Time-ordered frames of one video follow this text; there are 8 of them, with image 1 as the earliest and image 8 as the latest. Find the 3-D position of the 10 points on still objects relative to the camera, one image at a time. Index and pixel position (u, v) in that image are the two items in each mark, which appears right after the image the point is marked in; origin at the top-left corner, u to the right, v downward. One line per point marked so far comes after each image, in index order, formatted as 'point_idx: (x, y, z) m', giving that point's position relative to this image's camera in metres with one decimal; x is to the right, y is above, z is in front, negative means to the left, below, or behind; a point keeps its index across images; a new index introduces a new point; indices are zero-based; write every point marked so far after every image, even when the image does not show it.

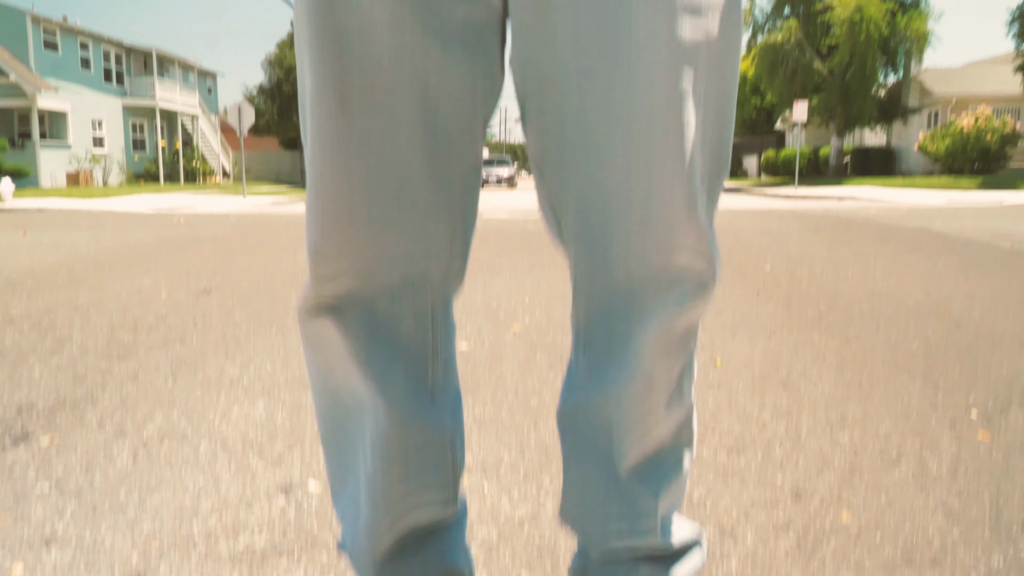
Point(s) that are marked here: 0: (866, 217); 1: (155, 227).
0: (+4.7, +0.9, +9.1) m
1: (-4.7, +0.8, +9.1) m
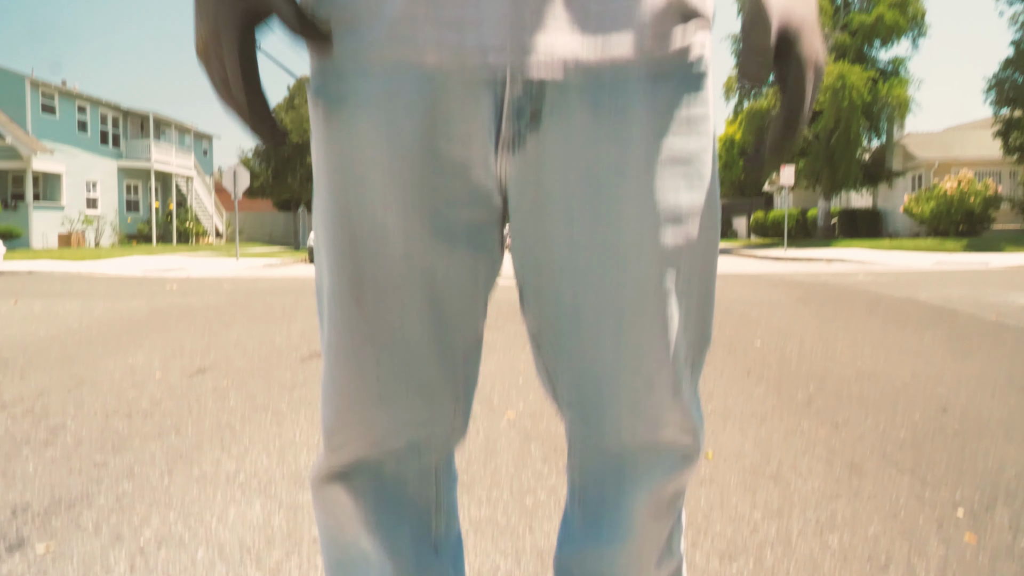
0: (+4.6, +0.1, +9.2) m
1: (-4.8, -0.1, +9.2) m
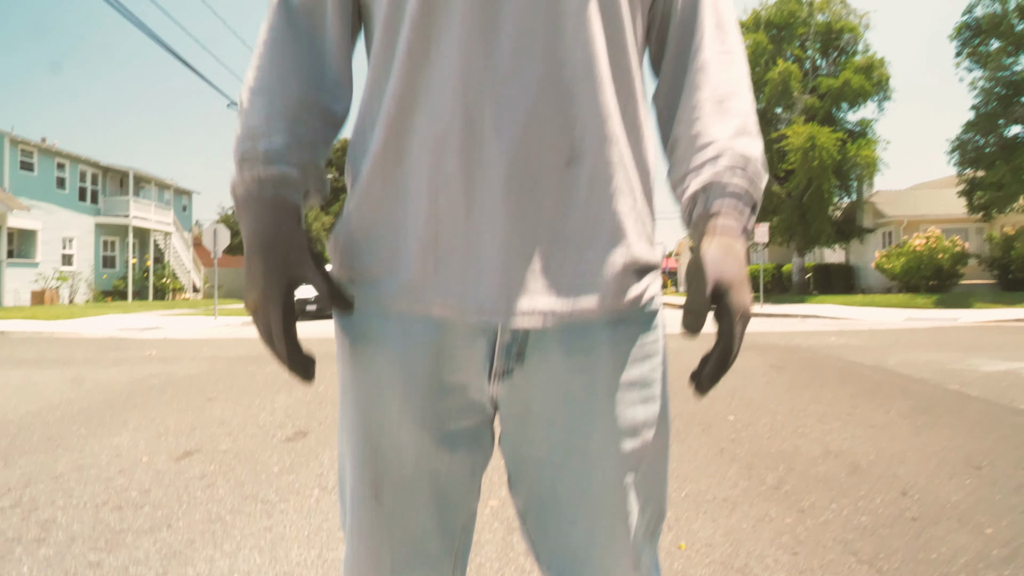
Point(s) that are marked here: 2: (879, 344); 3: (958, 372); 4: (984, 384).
0: (+4.3, -0.8, +9.5) m
1: (-5.0, -1.0, +9.1) m
2: (+5.4, -0.8, +10.2) m
3: (+4.4, -0.8, +7.0) m
4: (+4.2, -0.9, +6.2) m
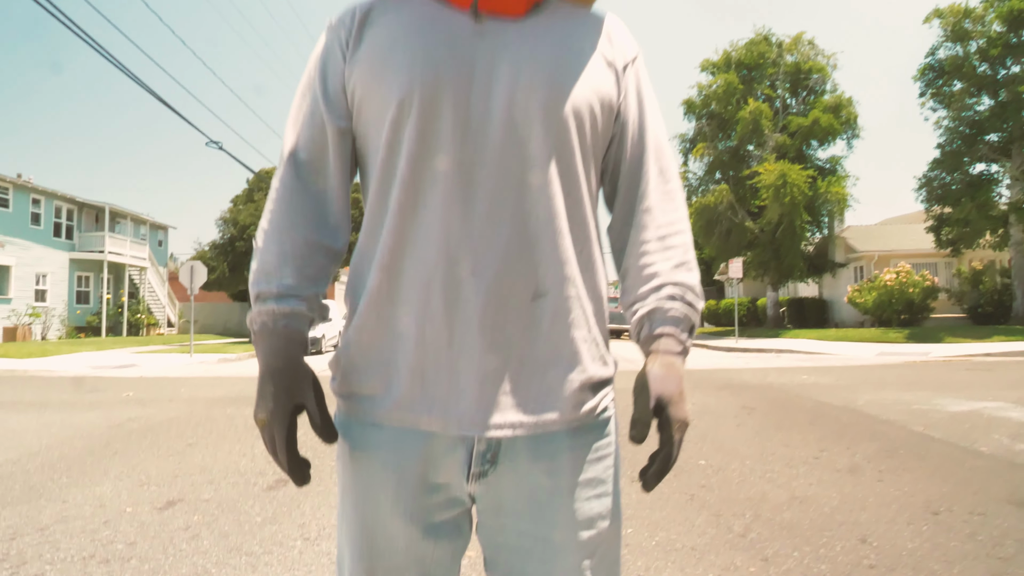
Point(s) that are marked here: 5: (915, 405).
0: (+4.0, -1.4, +9.8) m
1: (-5.3, -1.5, +9.1) m
2: (+5.0, -1.4, +10.4) m
3: (+4.2, -1.3, +7.2) m
4: (+4.0, -1.3, +6.4) m
5: (+4.4, -1.3, +7.7) m
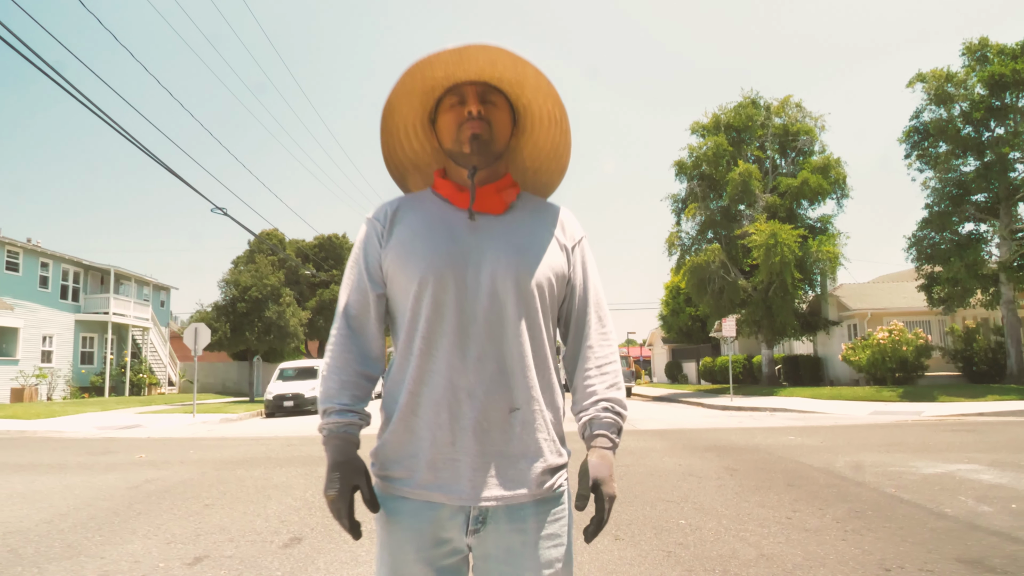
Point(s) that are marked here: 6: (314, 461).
0: (+4.0, -2.3, +10.1) m
1: (-5.4, -2.4, +9.5) m
2: (+5.0, -2.4, +10.8) m
3: (+4.2, -2.0, +7.6) m
4: (+4.0, -1.9, +6.8) m
5: (+4.4, -2.1, +8.1) m
6: (-2.7, -2.4, +9.5) m
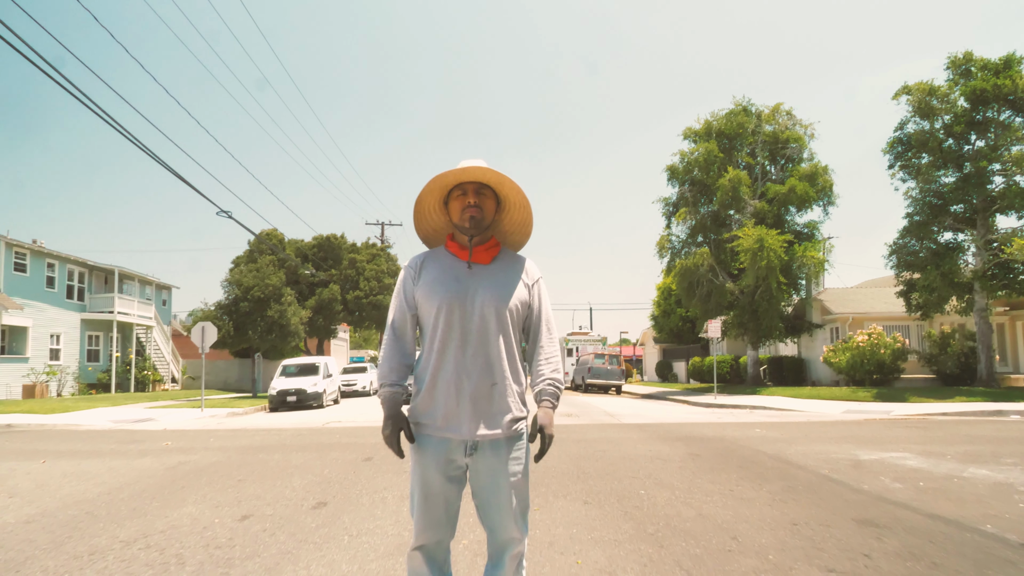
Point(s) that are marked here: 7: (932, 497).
0: (+3.8, -2.4, +11.3) m
1: (-5.5, -2.5, +10.5) m
2: (+4.8, -2.5, +12.0) m
3: (+4.1, -2.1, +8.7) m
4: (+3.9, -2.1, +8.0) m
5: (+4.3, -2.2, +9.2) m
6: (-2.8, -2.4, +10.6) m
7: (+3.9, -1.9, +6.5) m
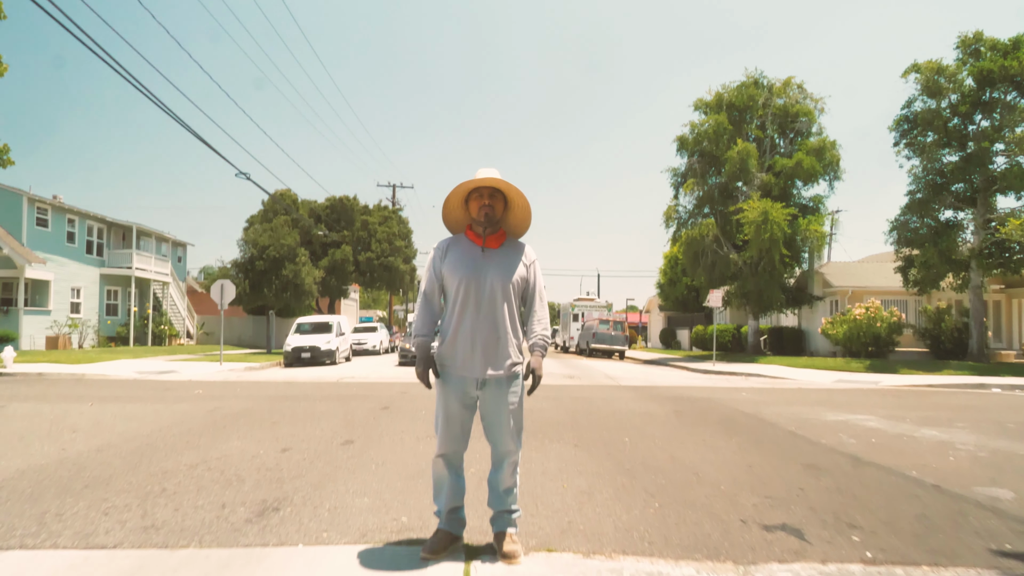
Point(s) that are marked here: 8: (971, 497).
0: (+3.9, -2.0, +12.2) m
1: (-5.5, -1.8, +11.6) m
2: (+4.9, -2.1, +12.9) m
3: (+4.1, -1.8, +9.7) m
4: (+3.9, -1.8, +8.9) m
5: (+4.3, -1.9, +10.1) m
6: (-2.8, -1.8, +11.6) m
7: (+3.9, -1.7, +7.4) m
8: (+3.5, -1.6, +5.3) m
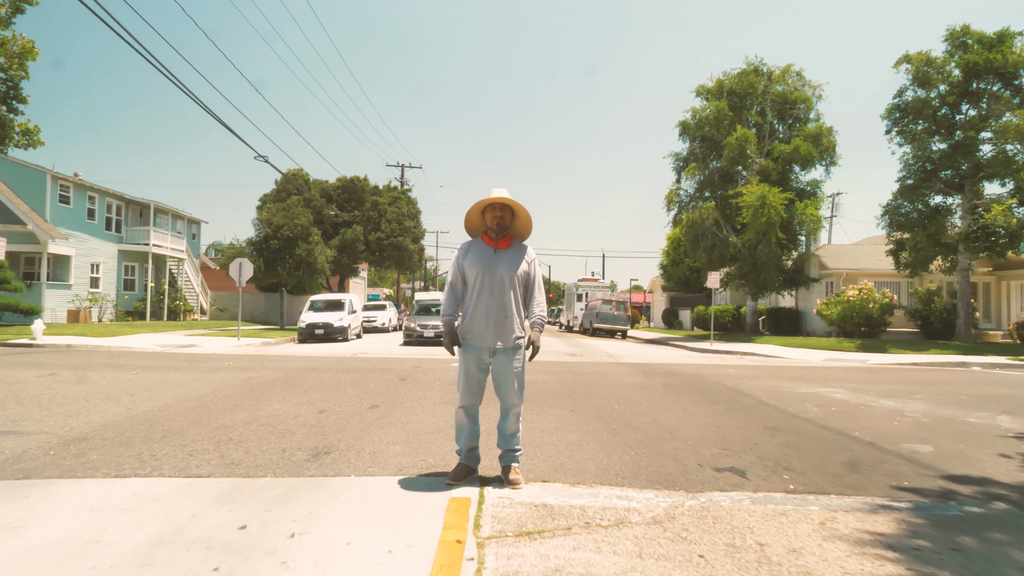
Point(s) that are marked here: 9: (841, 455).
0: (+4.0, -1.7, +13.3) m
1: (-5.4, -1.5, +12.7) m
2: (+5.0, -1.8, +14.0) m
3: (+4.1, -1.6, +10.8) m
4: (+3.9, -1.6, +10.0) m
5: (+4.4, -1.6, +11.2) m
6: (-2.7, -1.5, +12.7) m
7: (+3.9, -1.6, +8.5) m
8: (+3.5, -1.5, +6.4) m
9: (+2.8, -1.4, +6.0) m
